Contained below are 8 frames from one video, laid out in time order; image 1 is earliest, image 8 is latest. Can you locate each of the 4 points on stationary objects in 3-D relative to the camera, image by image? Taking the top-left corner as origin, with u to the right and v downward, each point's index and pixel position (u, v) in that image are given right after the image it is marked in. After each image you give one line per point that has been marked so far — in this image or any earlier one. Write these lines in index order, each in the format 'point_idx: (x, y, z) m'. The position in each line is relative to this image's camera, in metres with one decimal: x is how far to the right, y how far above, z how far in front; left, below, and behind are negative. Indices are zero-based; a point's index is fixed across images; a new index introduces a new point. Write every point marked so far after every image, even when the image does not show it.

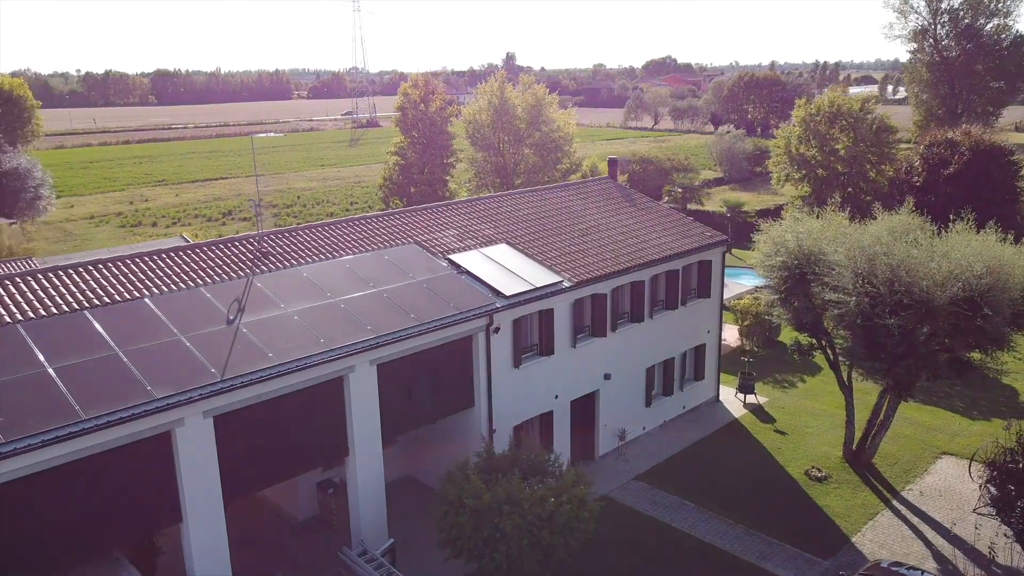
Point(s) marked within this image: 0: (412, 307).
0: (-2.1, -0.4, +16.5) m
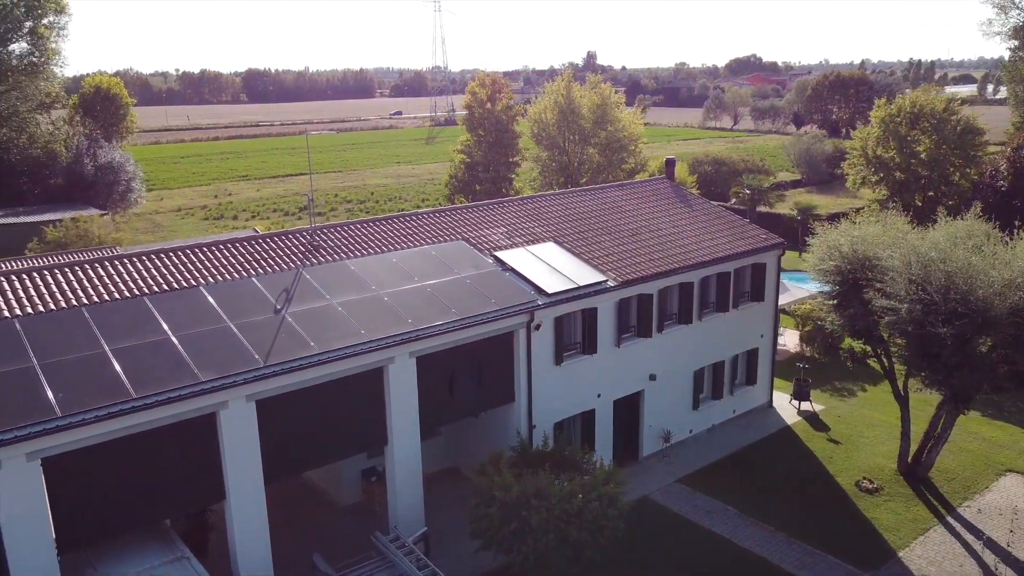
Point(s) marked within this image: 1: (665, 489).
0: (-1.2, -0.3, +16.9) m
1: (+3.8, -5.0, +19.9) m
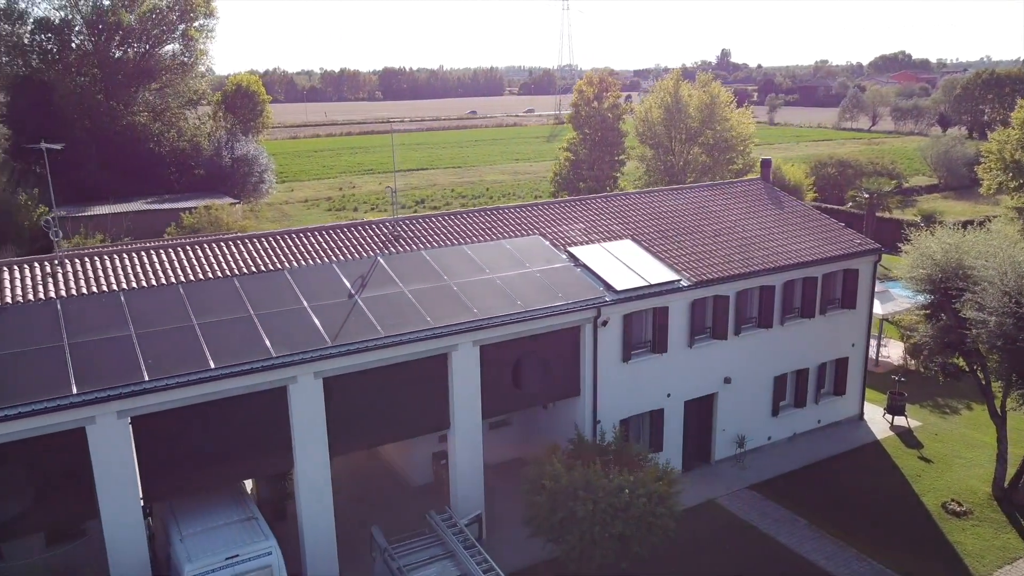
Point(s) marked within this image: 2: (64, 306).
0: (+0.2, -0.1, +17.3) m
1: (+5.5, -5.1, +19.5) m
2: (-8.4, -0.3, +14.8) m
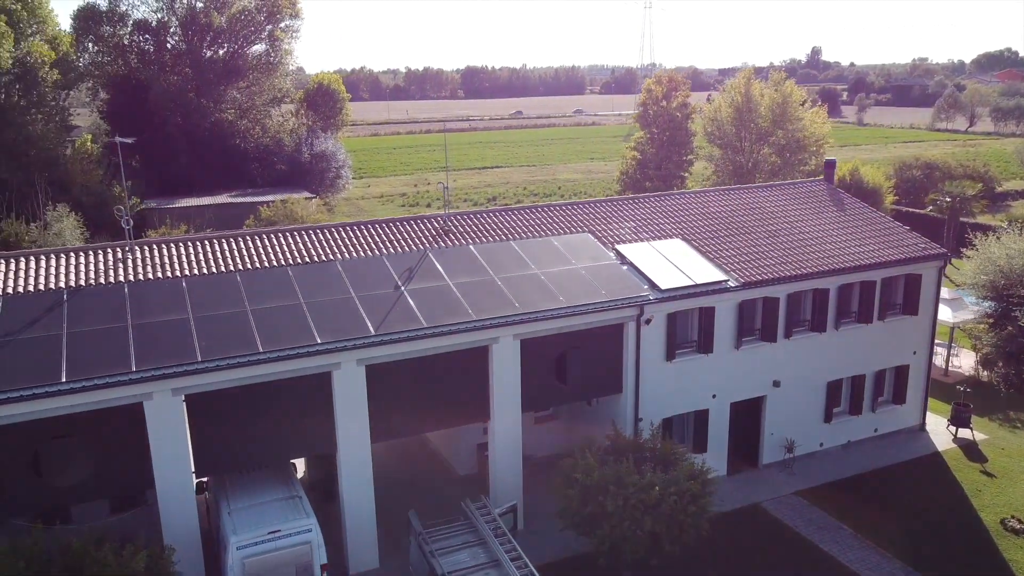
0: (+1.2, -0.1, +17.5) m
1: (+6.5, -5.1, +19.2) m
2: (-7.7, 0.0, +15.9) m
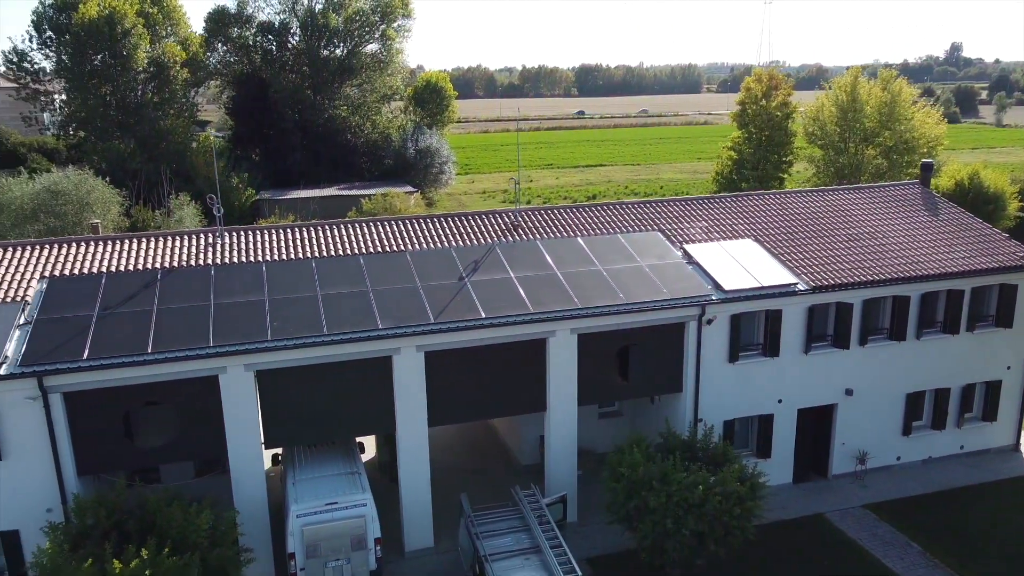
0: (+2.5, 0.0, +17.7) m
1: (+7.9, -5.2, +18.6) m
2: (-6.4, +0.4, +17.2) m
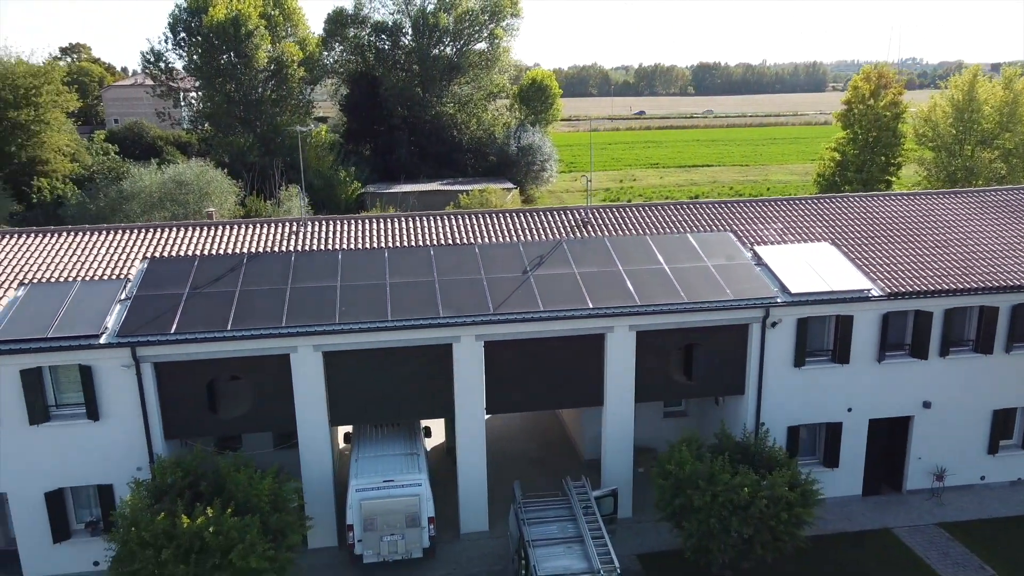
0: (+3.9, 0.0, +17.6) m
1: (+9.1, -5.4, +17.9) m
2: (-5.0, +0.7, +18.4) m
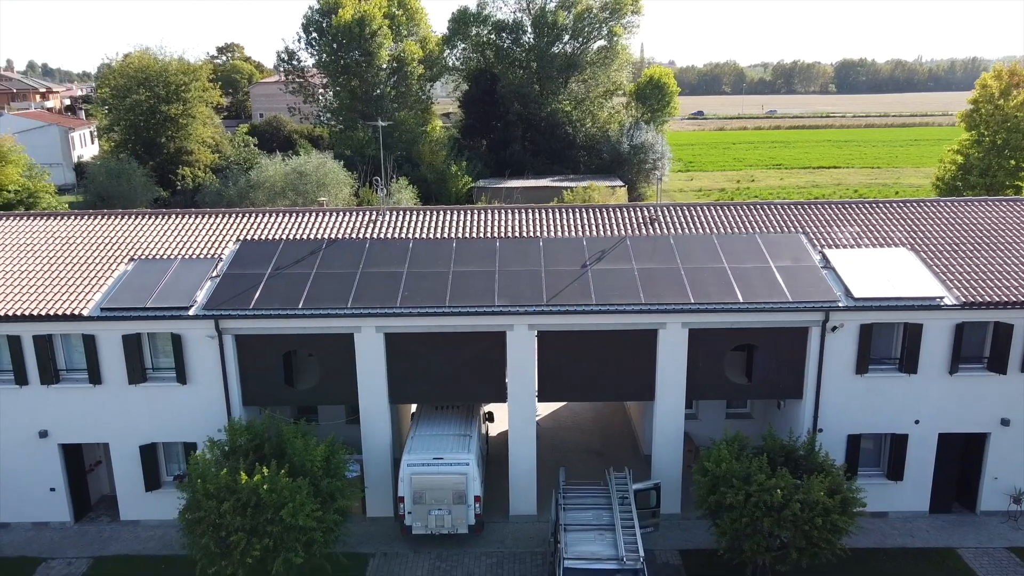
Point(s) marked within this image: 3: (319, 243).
0: (+5.2, 0.0, +17.5) m
1: (+10.1, -5.6, +17.0) m
2: (-3.5, +1.1, +19.6) m
3: (-4.8, +1.1, +19.7) m
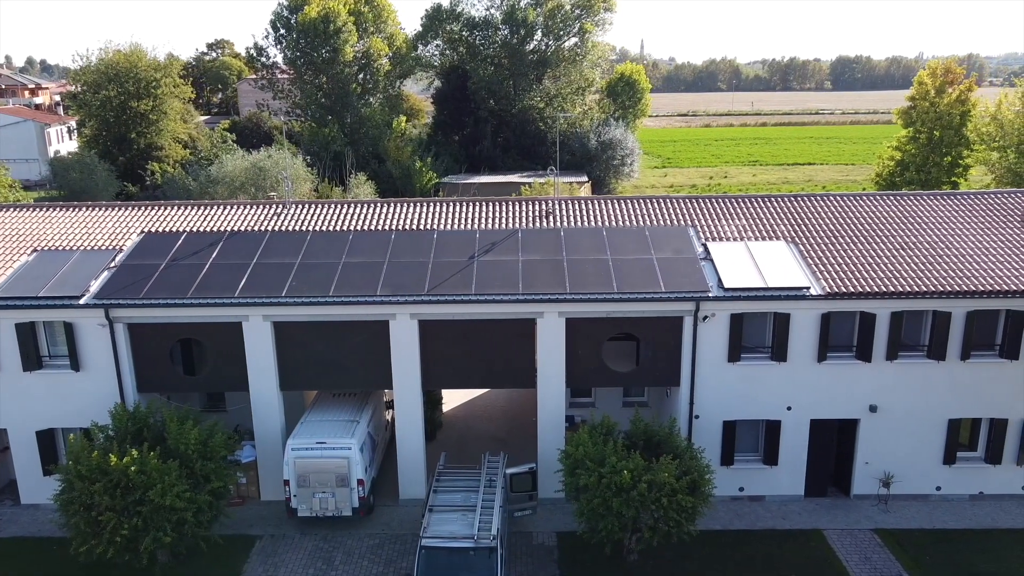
0: (+2.5, +0.2, +18.0) m
1: (+7.5, -5.4, +17.6) m
2: (-6.1, +1.3, +20.1) m
3: (-7.4, +1.3, +20.2) m
